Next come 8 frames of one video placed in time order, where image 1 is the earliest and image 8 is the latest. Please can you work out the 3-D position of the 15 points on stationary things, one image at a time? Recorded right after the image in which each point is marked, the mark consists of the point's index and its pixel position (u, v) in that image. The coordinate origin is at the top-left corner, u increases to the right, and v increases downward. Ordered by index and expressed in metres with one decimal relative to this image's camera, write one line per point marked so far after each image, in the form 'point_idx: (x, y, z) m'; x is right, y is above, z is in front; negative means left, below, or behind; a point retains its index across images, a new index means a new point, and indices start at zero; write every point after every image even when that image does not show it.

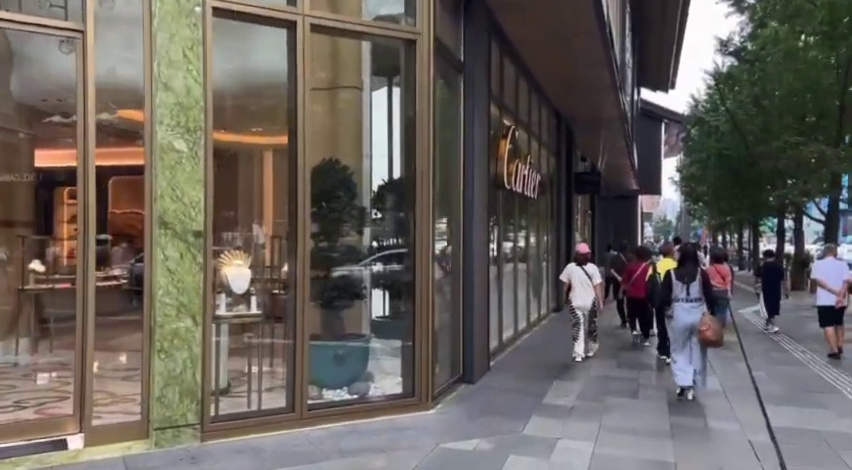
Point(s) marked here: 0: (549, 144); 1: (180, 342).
0: (+2.6, +2.0, +16.3) m
1: (-1.9, -0.8, +5.7) m
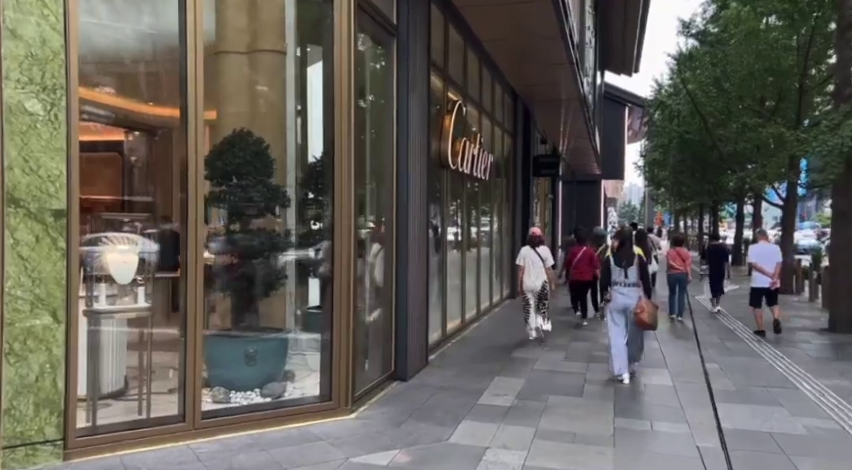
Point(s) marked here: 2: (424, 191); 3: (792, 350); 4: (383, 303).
0: (+1.5, +2.3, +15.5) m
1: (-2.5, -0.7, +4.7) m
2: (-0.1, +0.4, +8.1) m
3: (+5.3, -1.7, +10.7) m
4: (-0.5, -0.7, +7.3) m
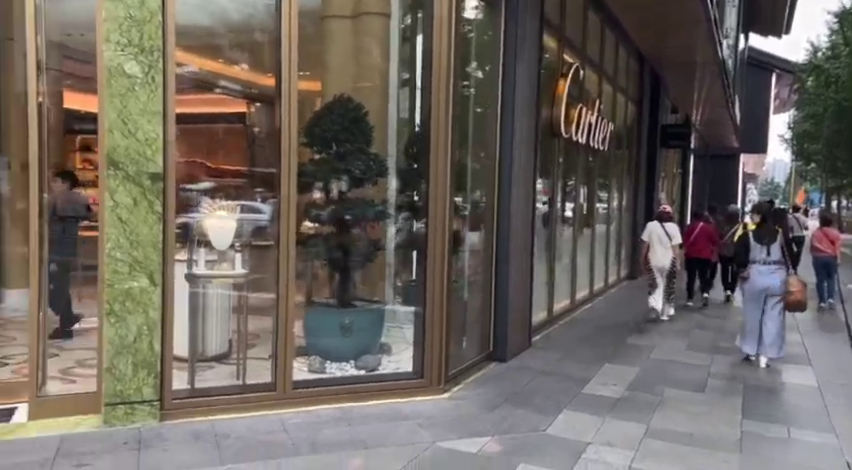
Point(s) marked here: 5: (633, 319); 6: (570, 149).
0: (+3.9, +2.8, +14.6) m
1: (-1.9, -0.4, +4.8) m
2: (+1.1, +0.7, +7.6) m
3: (+6.7, -1.5, +9.4) m
4: (+0.5, -0.4, +7.0) m
5: (+3.0, -1.2, +10.8) m
6: (+2.0, +1.2, +10.4) m
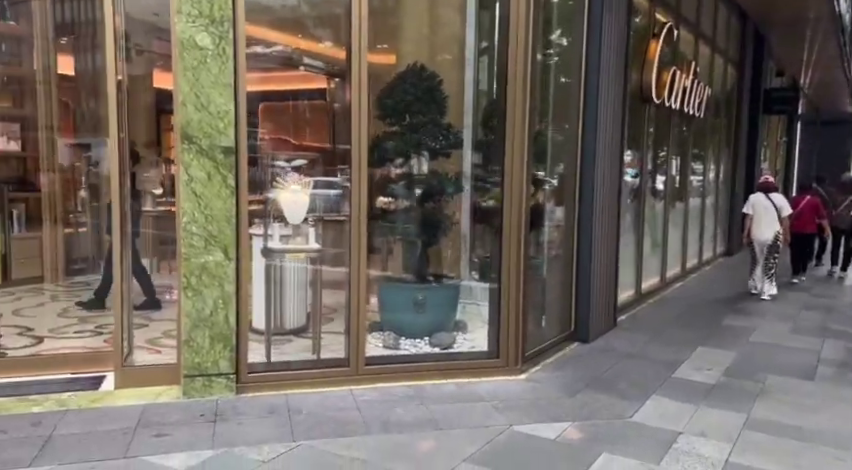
0: (+5.5, +3.3, +13.7) m
1: (-1.4, -0.3, +4.8) m
2: (+1.9, +1.0, +7.2) m
3: (+7.7, -1.2, +8.4) m
4: (+1.2, -0.2, +6.7) m
5: (+4.1, -0.8, +10.2) m
6: (+3.1, +1.6, +9.9) m
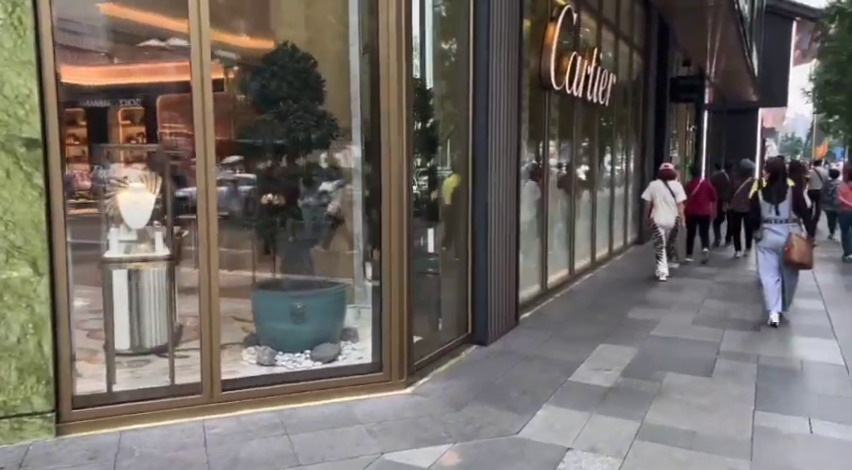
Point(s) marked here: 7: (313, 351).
0: (+3.7, +3.5, +13.5) m
1: (-2.2, -0.3, +4.0) m
2: (+0.8, +1.0, +6.7) m
3: (+6.5, -0.9, +8.4) m
4: (+0.3, -0.1, +6.1) m
5: (+2.8, -0.7, +9.9) m
6: (+1.8, +1.7, +9.5) m
7: (-0.8, -0.8, +5.2) m
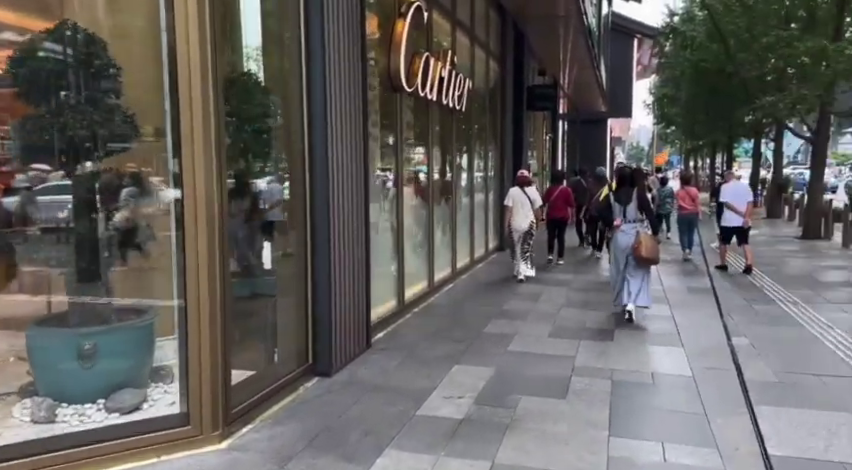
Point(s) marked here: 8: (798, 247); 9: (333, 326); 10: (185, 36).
0: (+1.1, +3.4, +13.3) m
1: (-3.0, -0.5, +2.9) m
2: (-0.6, +0.9, +6.1) m
3: (+4.8, -0.9, +8.8) m
4: (-1.0, -0.3, +5.4) m
5: (+0.9, -0.8, +9.6) m
6: (-0.1, +1.5, +9.0) m
7: (-1.9, -0.9, +4.4) m
8: (+8.7, -0.3, +17.4) m
9: (-0.7, -0.7, +5.6) m
10: (-1.3, +1.1, +4.2) m
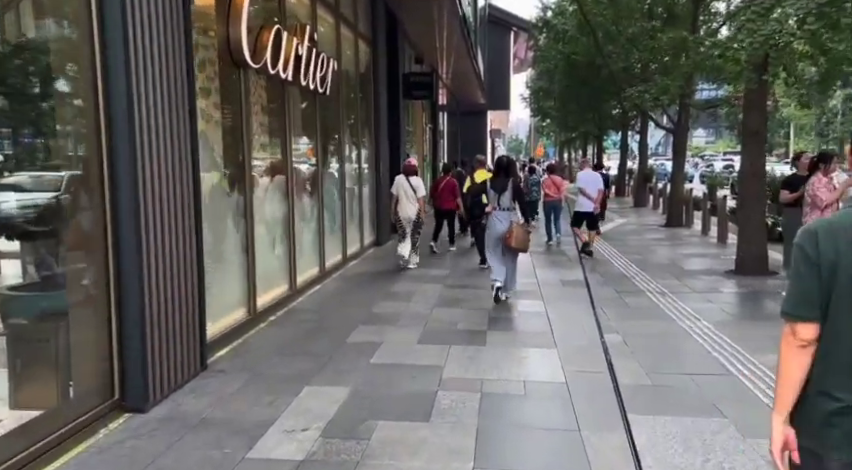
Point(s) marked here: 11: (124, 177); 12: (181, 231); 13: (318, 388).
0: (-1.2, +3.5, +12.6) m
1: (-3.5, -0.6, +1.7) m
2: (-1.7, +0.9, +5.2) m
3: (+3.2, -0.9, +8.8) m
4: (-1.9, -0.3, +4.5) m
5: (-0.7, -0.8, +8.9) m
6: (-1.7, +1.6, +8.2) m
7: (-2.7, -1.0, +3.3) m
8: (+5.7, 0.0, +17.8) m
9: (-1.7, -0.7, +4.8) m
10: (-2.1, +1.1, +3.3) m
11: (-1.8, +0.4, +4.6) m
12: (-1.7, +0.1, +5.2) m
13: (-0.7, -1.0, +5.2) m
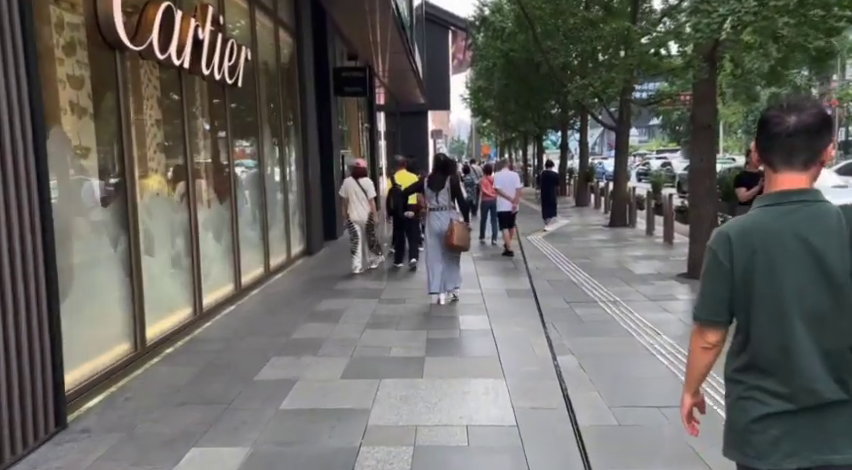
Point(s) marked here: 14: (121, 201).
0: (-2.3, +3.3, +11.4) m
1: (-3.7, -0.7, +0.4) m
2: (-2.2, +0.8, +4.1) m
3: (+2.5, -0.9, +8.0) m
4: (-2.4, -0.4, +3.3) m
5: (-1.5, -0.9, +7.8) m
6: (-2.4, +1.4, +7.0) m
7: (-3.0, -1.1, +2.1) m
8: (+4.2, -0.1, +17.2) m
9: (-2.1, -0.8, +3.6) m
10: (-2.4, +1.0, +2.1) m
11: (-2.2, +0.2, +3.4) m
12: (-2.1, -0.1, +4.1) m
13: (-1.2, -1.2, +4.1) m
14: (-2.4, +0.3, +5.9) m
